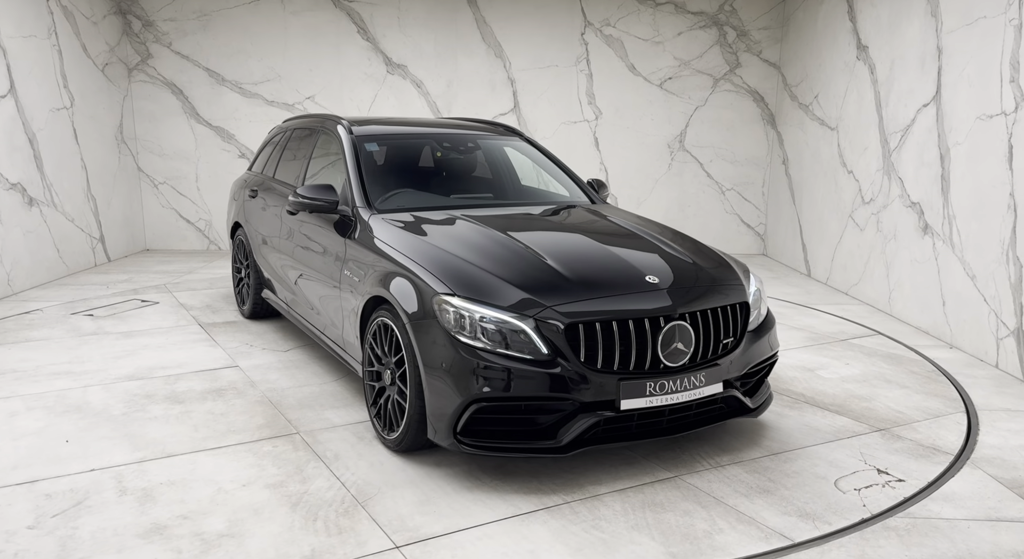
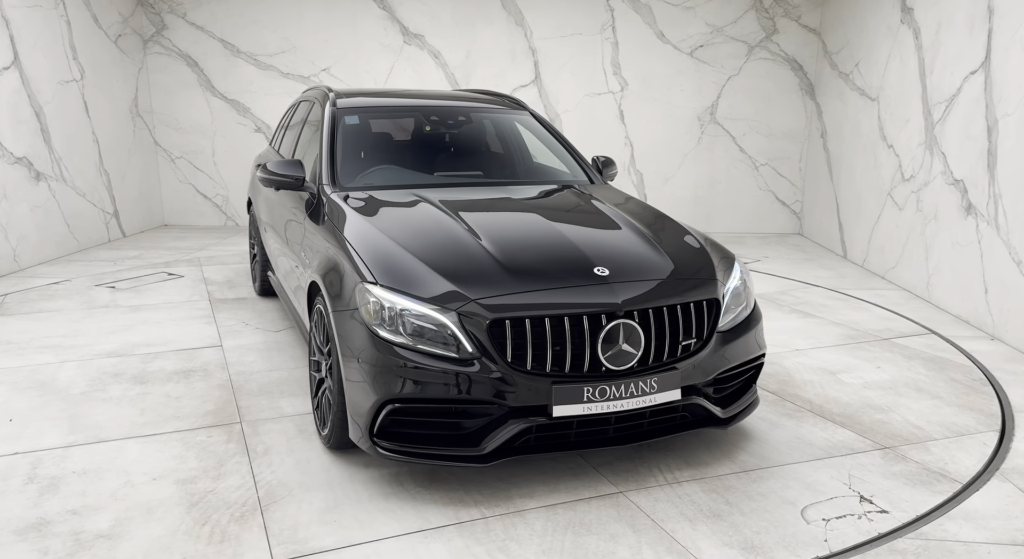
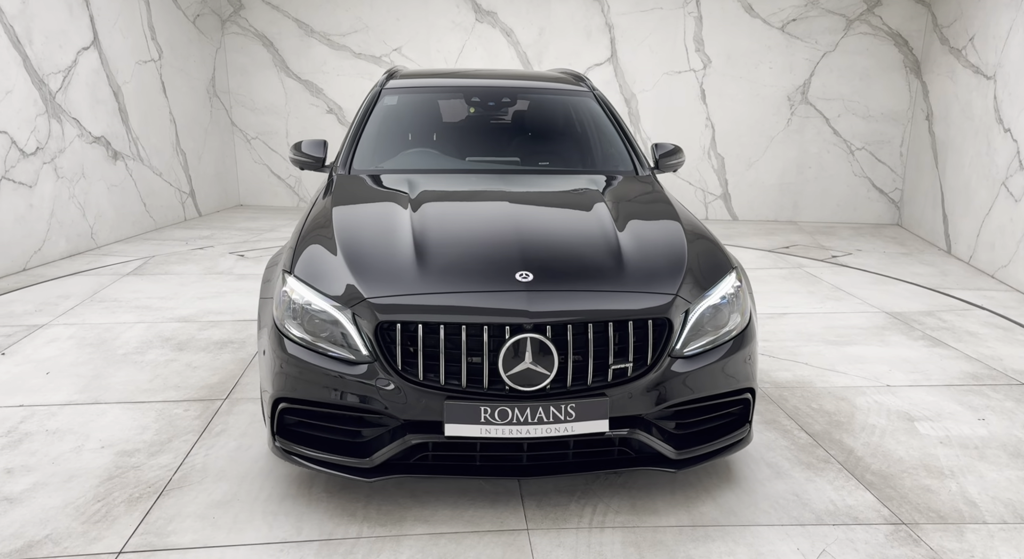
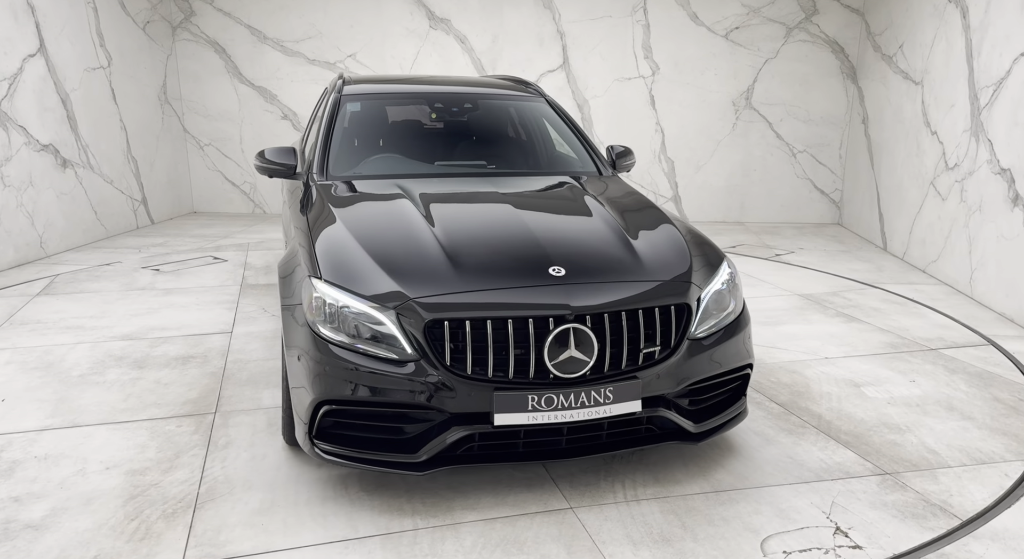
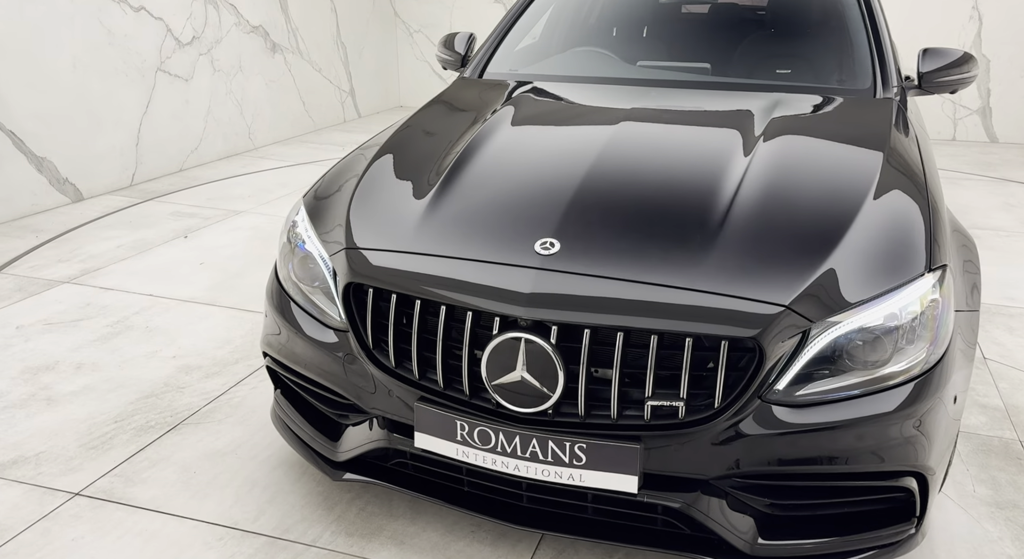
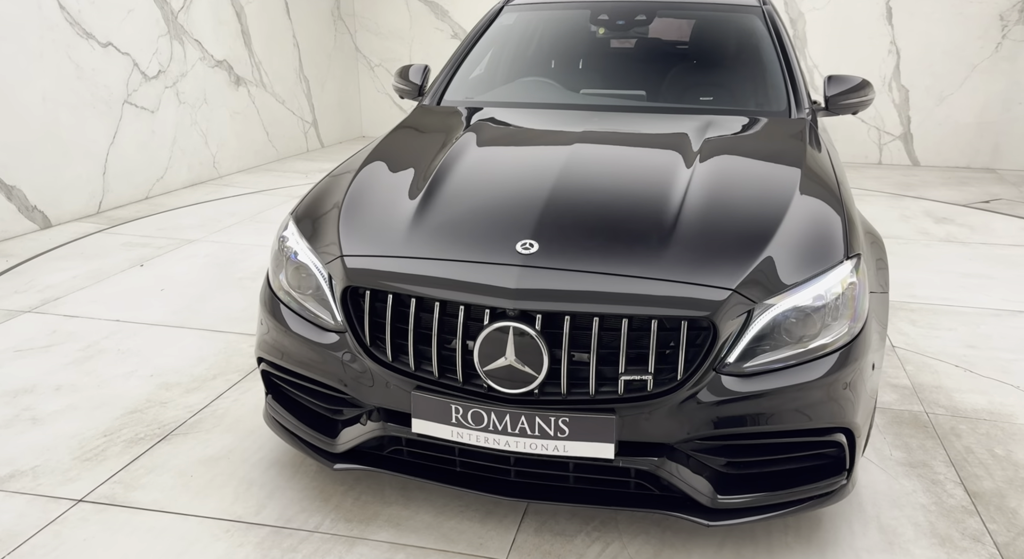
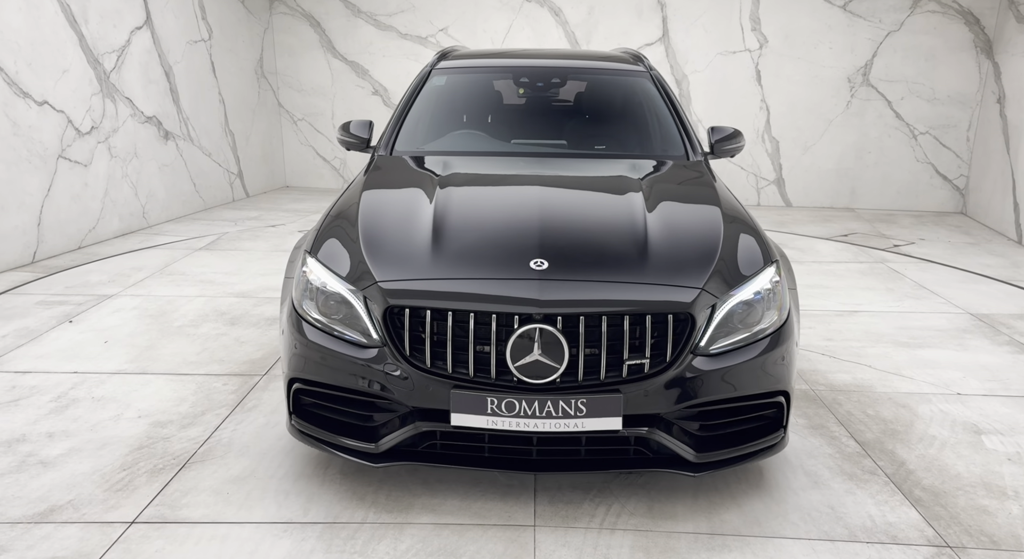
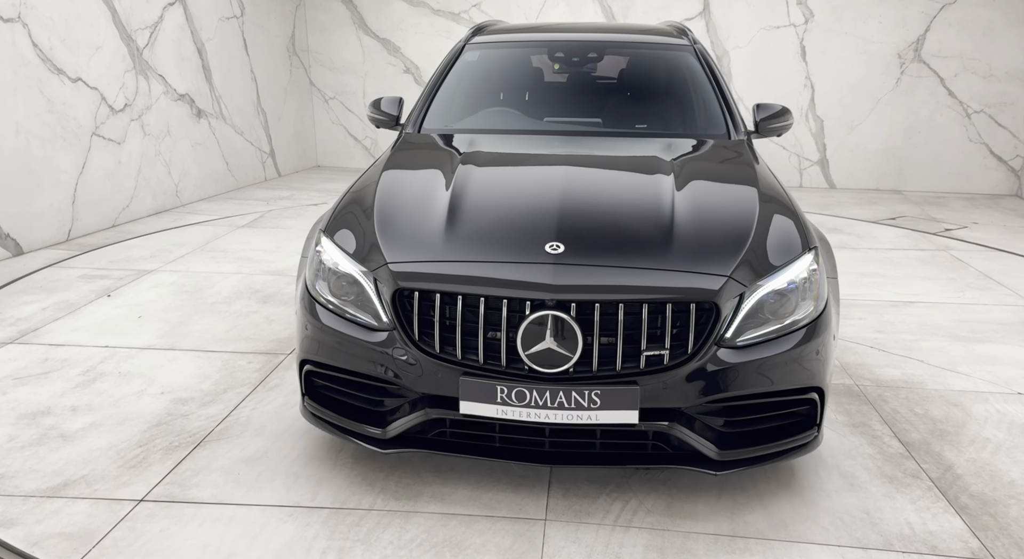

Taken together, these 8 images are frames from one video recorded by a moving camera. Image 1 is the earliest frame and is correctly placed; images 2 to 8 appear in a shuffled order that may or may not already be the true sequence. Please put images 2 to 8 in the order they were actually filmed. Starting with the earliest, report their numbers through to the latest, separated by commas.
2, 4, 3, 7, 8, 6, 5
